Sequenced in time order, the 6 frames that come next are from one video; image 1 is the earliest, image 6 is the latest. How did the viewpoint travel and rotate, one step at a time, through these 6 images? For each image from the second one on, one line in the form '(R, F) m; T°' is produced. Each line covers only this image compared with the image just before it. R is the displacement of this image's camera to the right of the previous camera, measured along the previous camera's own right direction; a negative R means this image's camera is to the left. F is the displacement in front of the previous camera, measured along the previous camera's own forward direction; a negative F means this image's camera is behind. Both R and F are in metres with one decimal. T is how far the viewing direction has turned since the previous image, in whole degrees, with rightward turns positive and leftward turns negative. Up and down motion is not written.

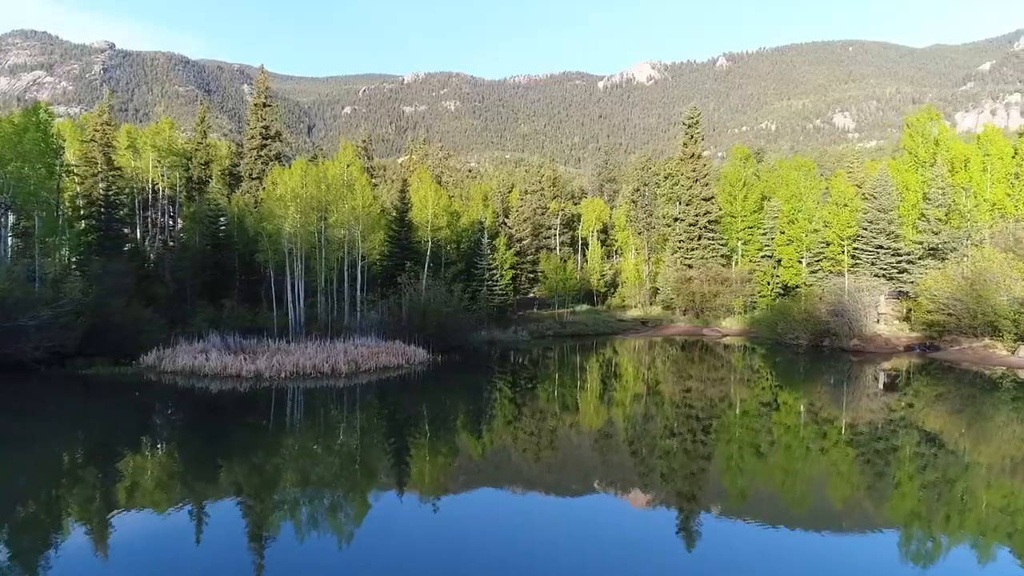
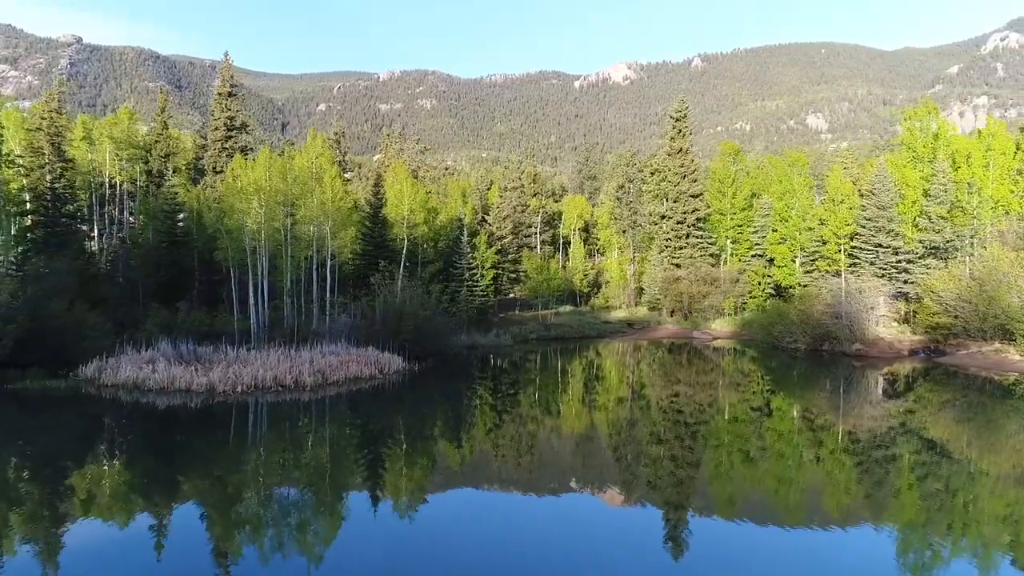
(-0.2, +1.7) m; +2°
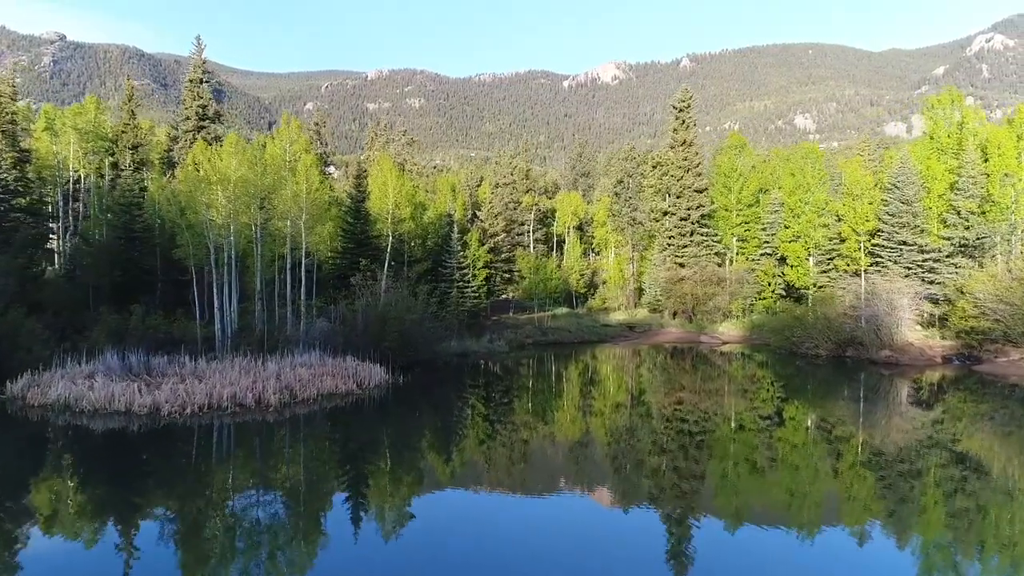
(-0.2, +2.2) m; +1°
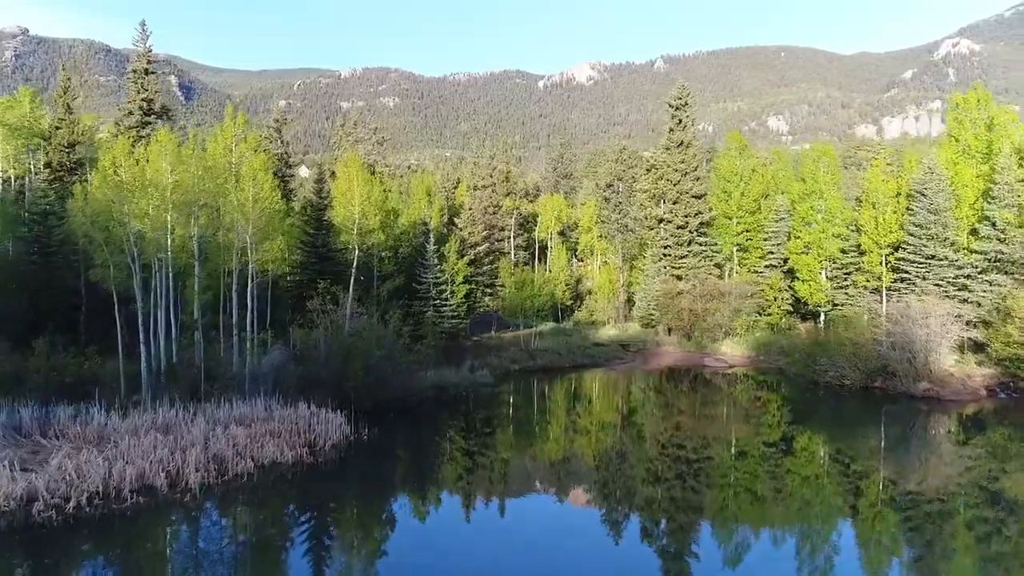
(-0.3, +2.9) m; +2°
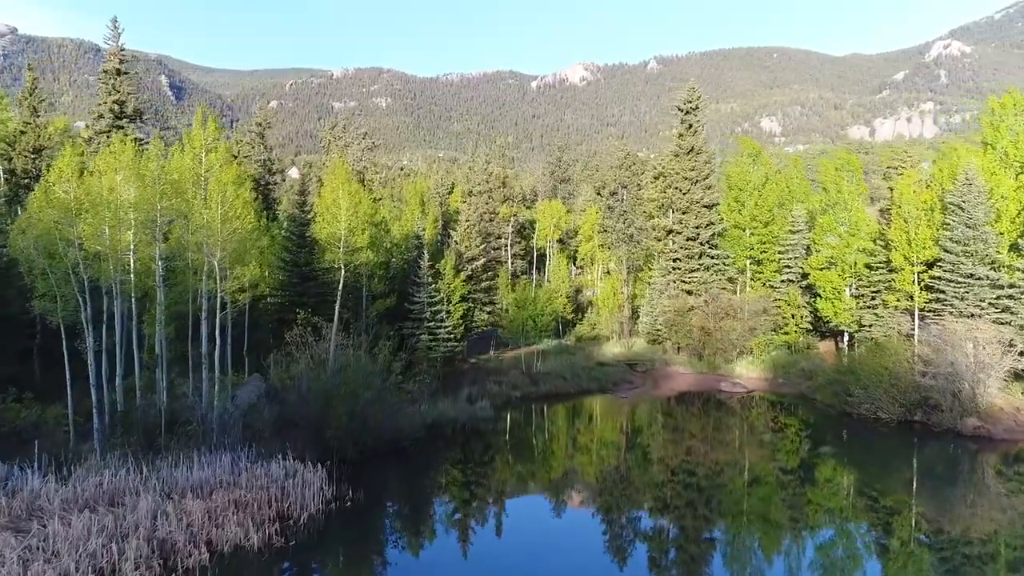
(-0.3, +1.9) m; +1°
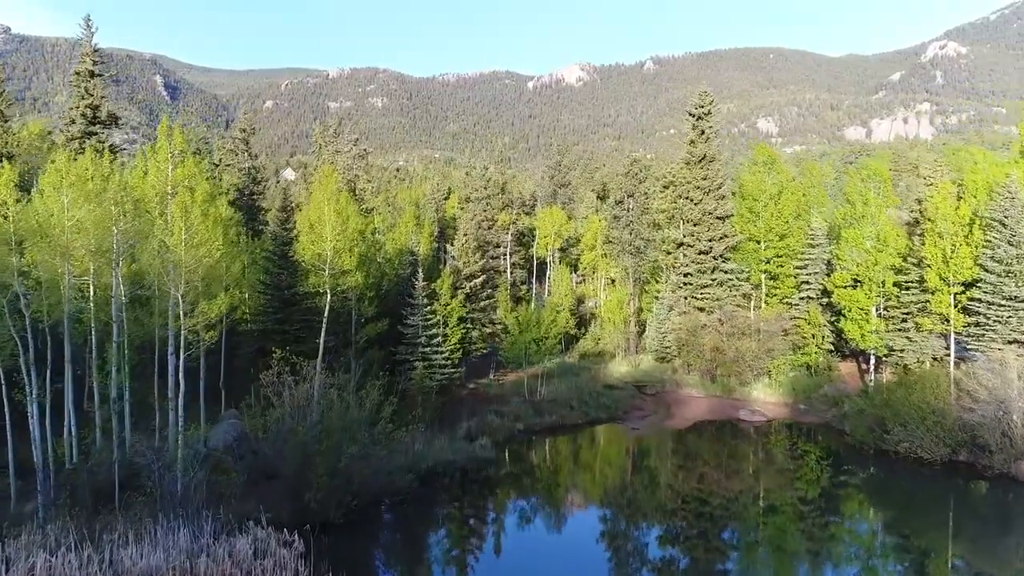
(-0.2, +1.7) m; 0°
